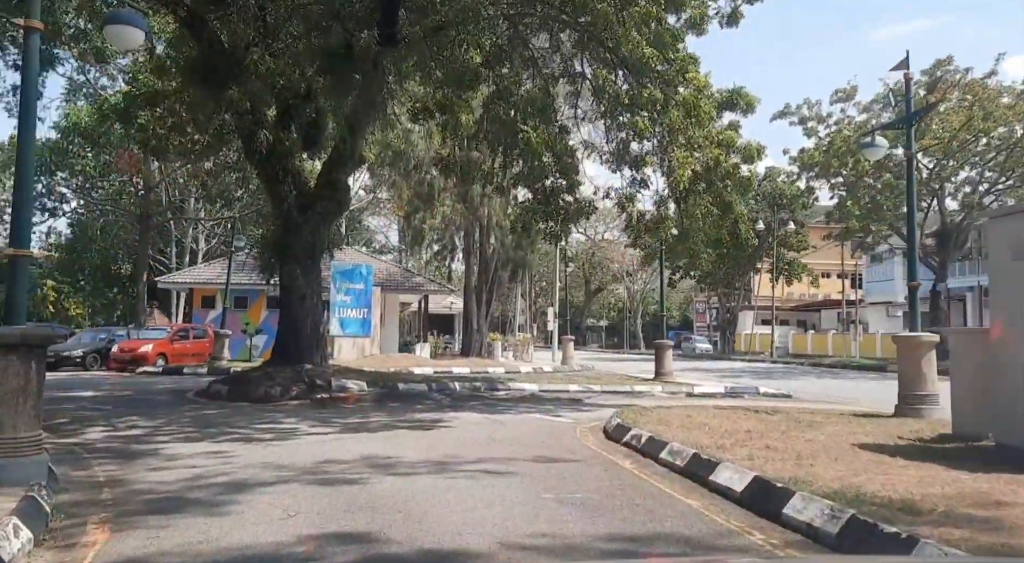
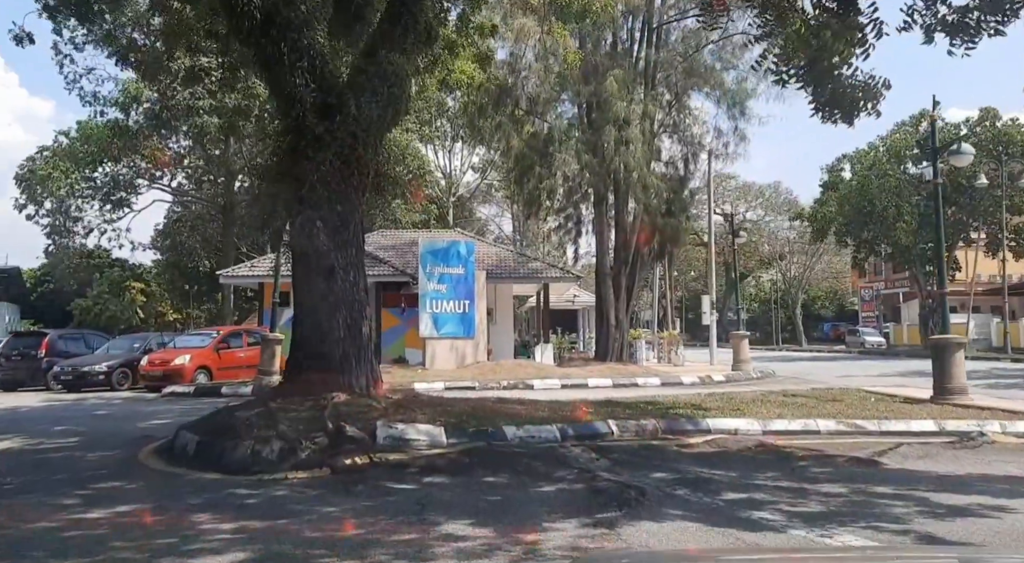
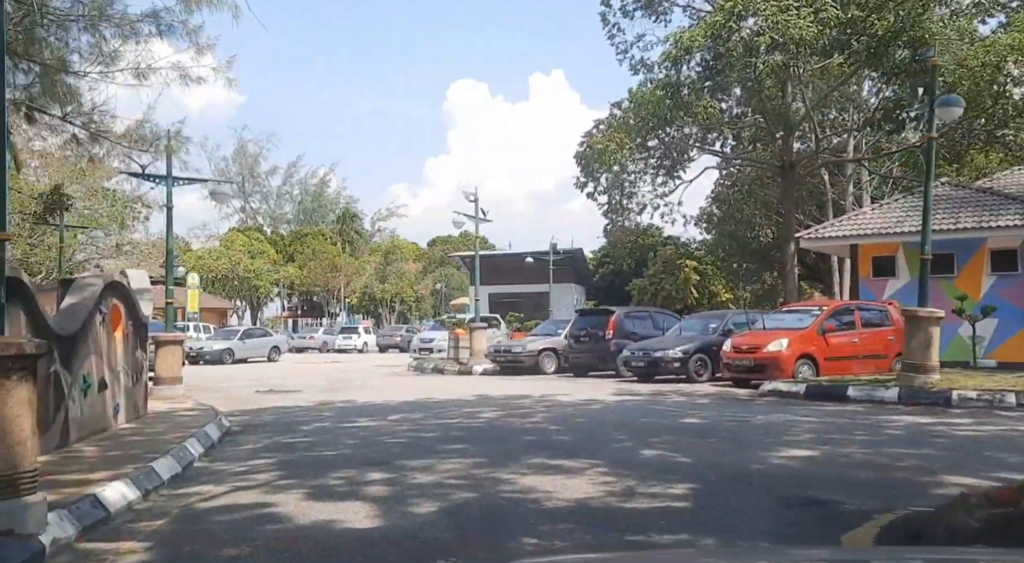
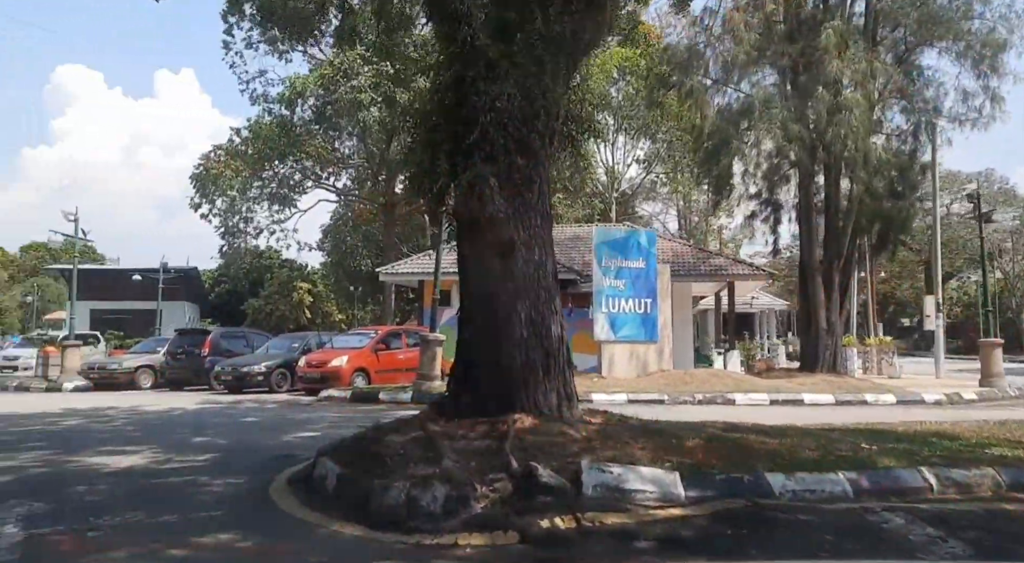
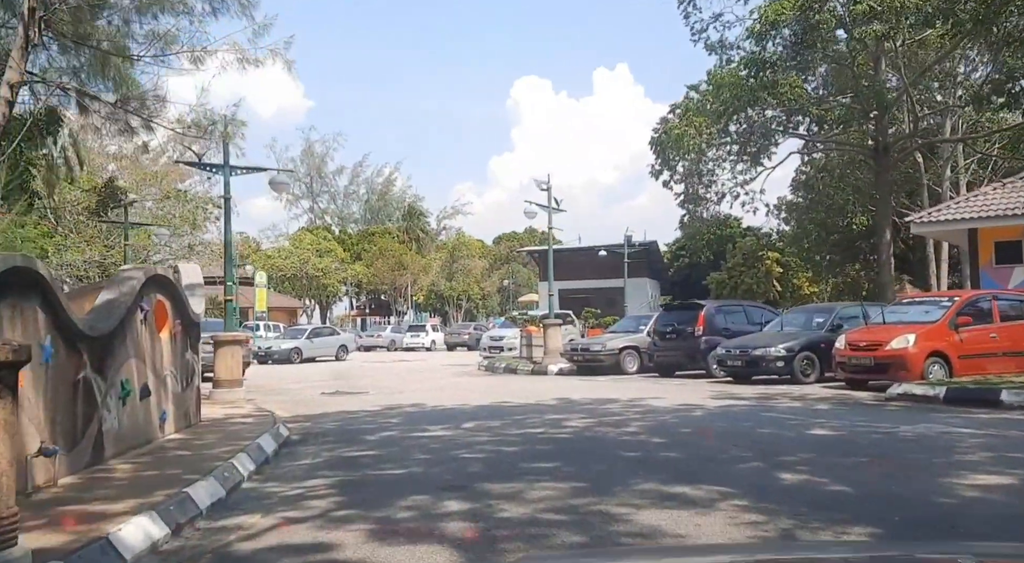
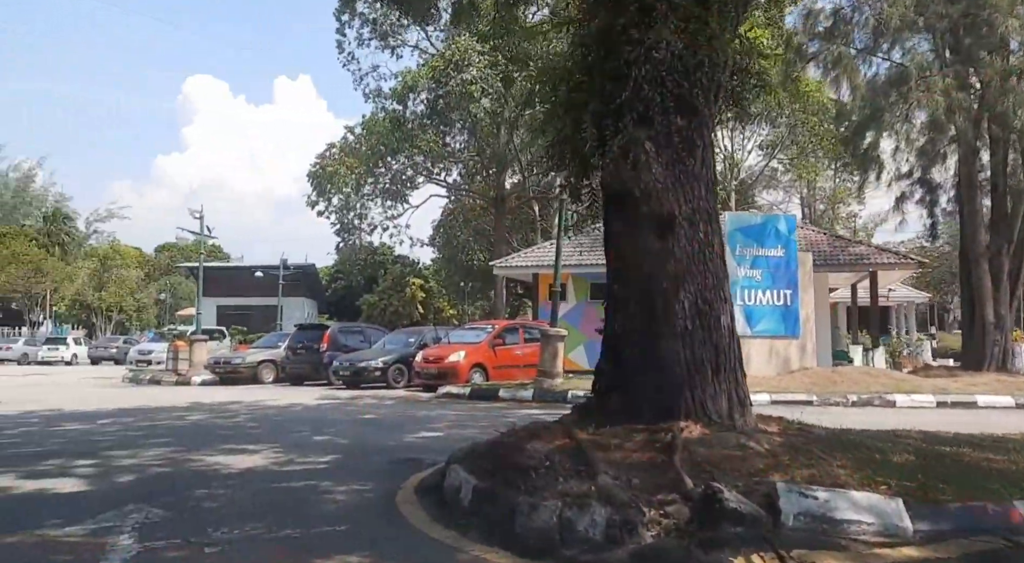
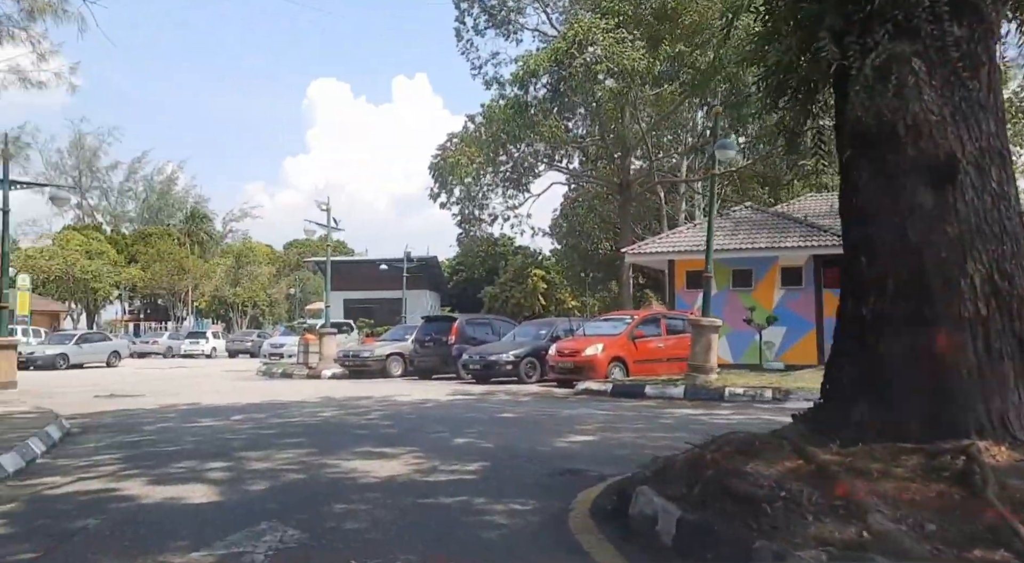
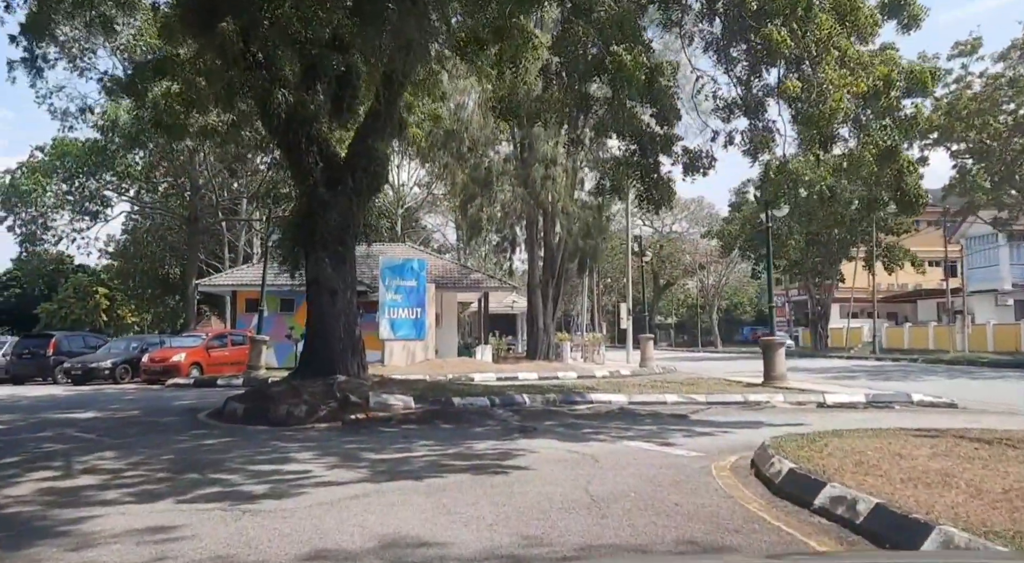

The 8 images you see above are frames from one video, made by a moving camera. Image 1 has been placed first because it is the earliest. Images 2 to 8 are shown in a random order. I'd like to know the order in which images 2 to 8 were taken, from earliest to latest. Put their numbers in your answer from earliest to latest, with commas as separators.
8, 2, 4, 6, 7, 3, 5
